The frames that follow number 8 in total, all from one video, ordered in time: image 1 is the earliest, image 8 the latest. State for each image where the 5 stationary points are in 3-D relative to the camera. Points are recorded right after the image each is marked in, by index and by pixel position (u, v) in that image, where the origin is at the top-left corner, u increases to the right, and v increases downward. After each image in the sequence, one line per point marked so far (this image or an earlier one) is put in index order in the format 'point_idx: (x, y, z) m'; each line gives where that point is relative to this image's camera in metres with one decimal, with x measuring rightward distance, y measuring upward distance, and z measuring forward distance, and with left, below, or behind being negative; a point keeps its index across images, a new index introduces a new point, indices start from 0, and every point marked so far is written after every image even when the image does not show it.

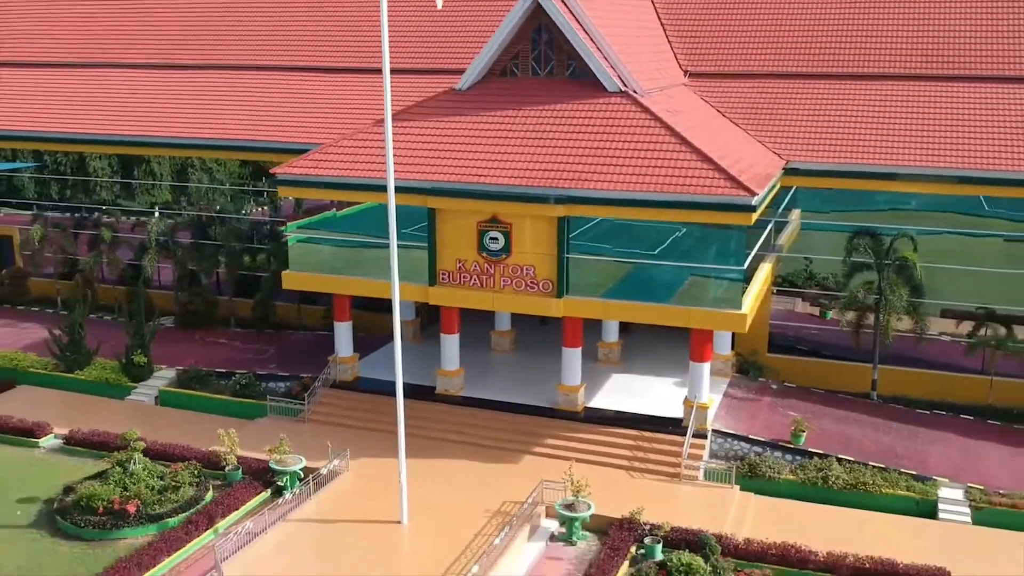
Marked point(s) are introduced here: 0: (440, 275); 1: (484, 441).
0: (-1.4, +0.3, +17.7) m
1: (-0.5, -2.9, +17.1) m
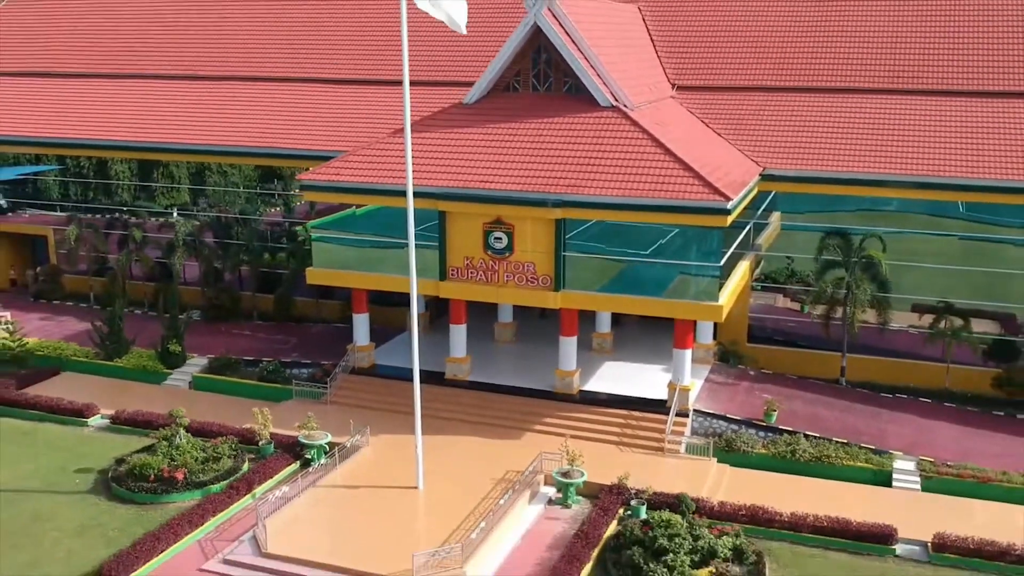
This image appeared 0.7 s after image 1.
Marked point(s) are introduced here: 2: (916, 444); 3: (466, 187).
0: (-1.4, +0.4, +19.7) m
1: (-0.5, -2.8, +19.1) m
2: (+8.5, -3.2, +18.6) m
3: (-1.0, +2.2, +18.9) m
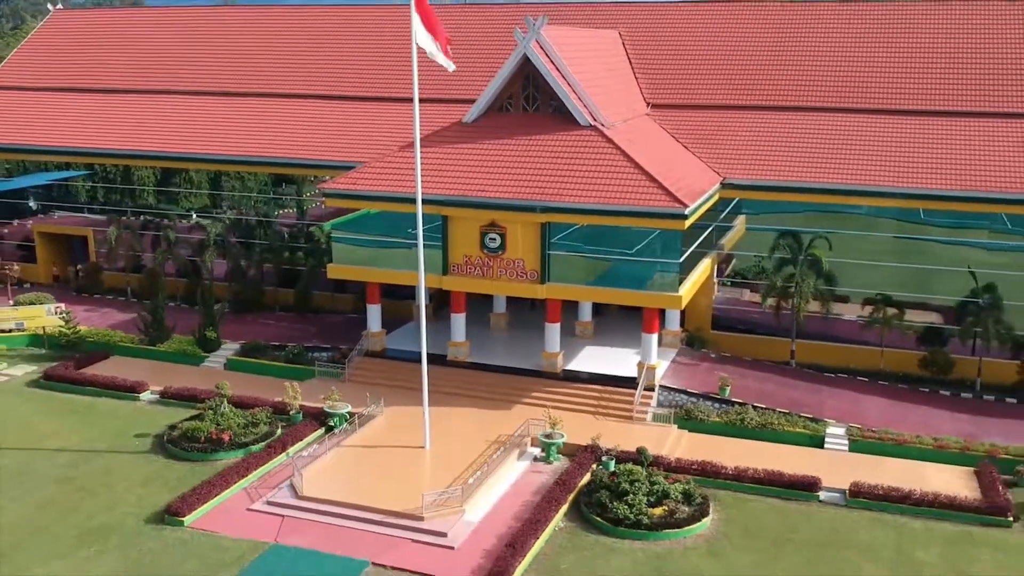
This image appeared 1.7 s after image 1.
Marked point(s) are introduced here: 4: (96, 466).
0: (-1.6, +0.6, +22.9) m
1: (-0.6, -2.7, +22.3) m
2: (+8.3, -3.0, +21.9) m
3: (-1.2, +2.3, +22.1) m
4: (-9.1, -3.9, +19.3) m
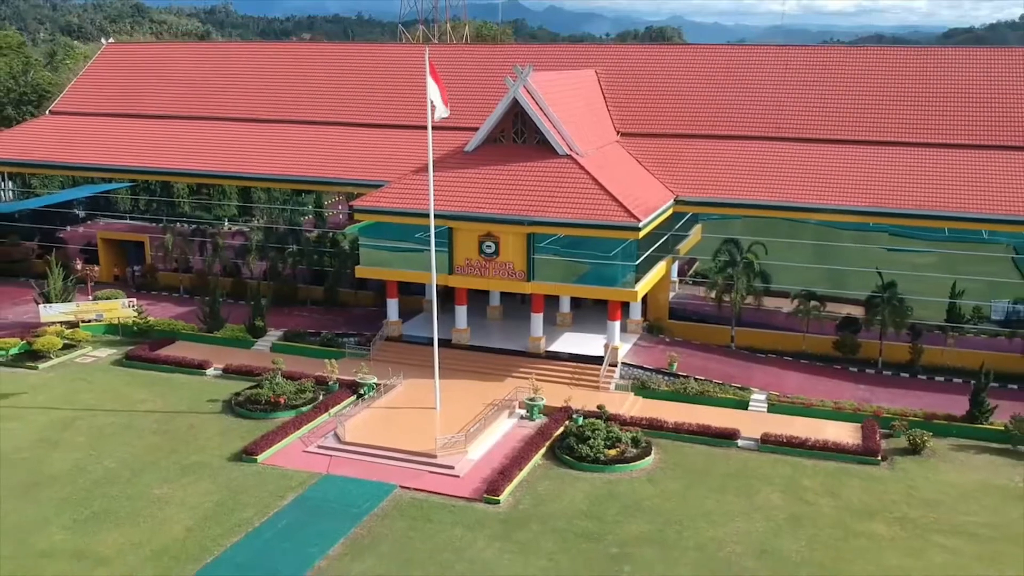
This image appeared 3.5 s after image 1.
0: (-1.8, +0.6, +28.5) m
1: (-0.9, -2.6, +27.9) m
2: (+8.1, -2.9, +27.5) m
3: (-1.4, +2.4, +27.7) m
4: (-9.3, -3.8, +24.9) m
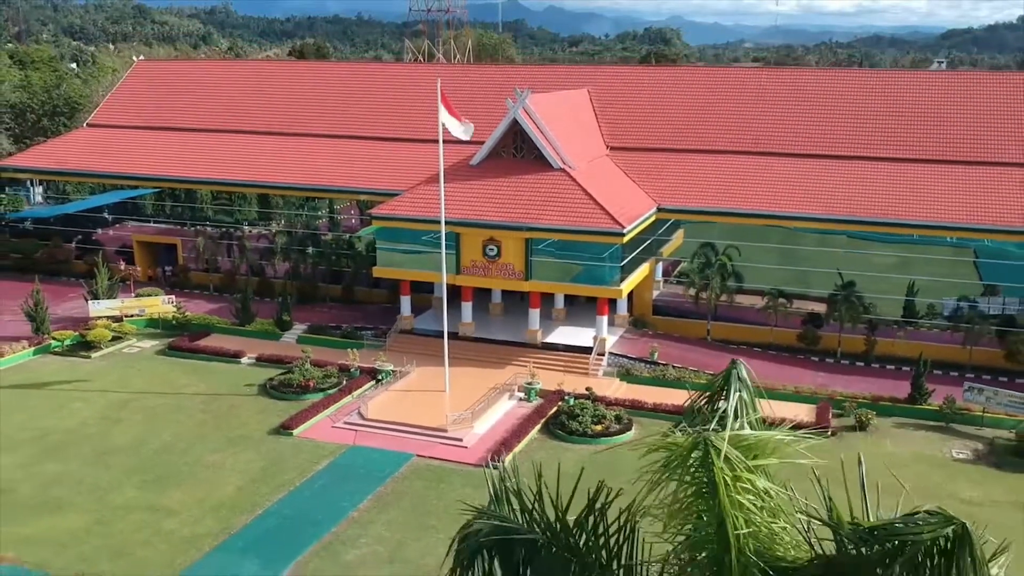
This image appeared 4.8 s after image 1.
0: (-1.8, +0.7, +32.1) m
1: (-0.9, -2.5, +31.5) m
2: (+8.1, -2.9, +31.2) m
3: (-1.4, +2.5, +31.3) m
4: (-9.3, -3.8, +28.5) m
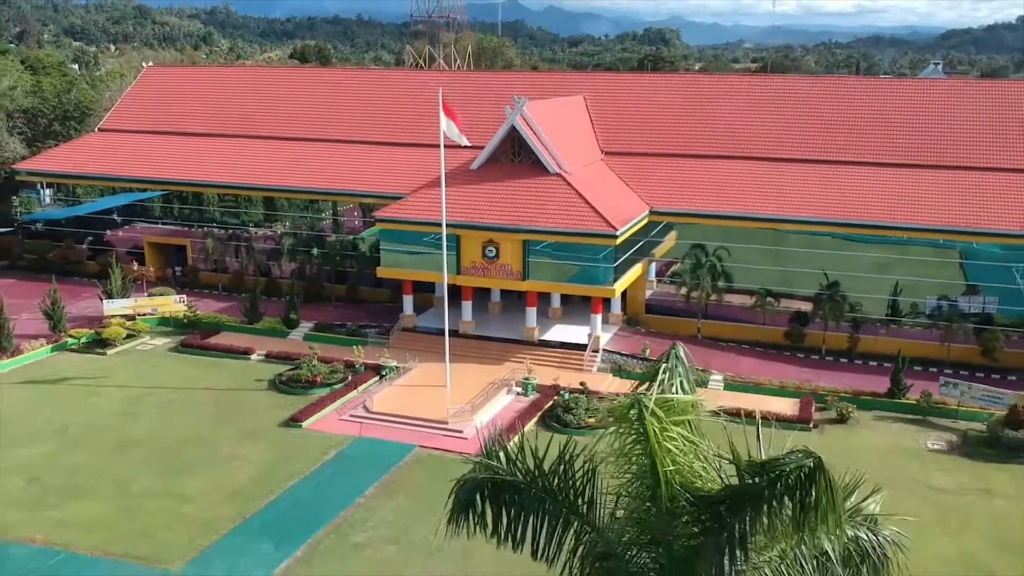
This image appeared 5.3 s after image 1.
0: (-1.9, +0.7, +33.5) m
1: (-1.0, -2.5, +32.9) m
2: (+8.0, -2.9, +32.5) m
3: (-1.5, +2.5, +32.7) m
4: (-9.4, -3.7, +29.9) m
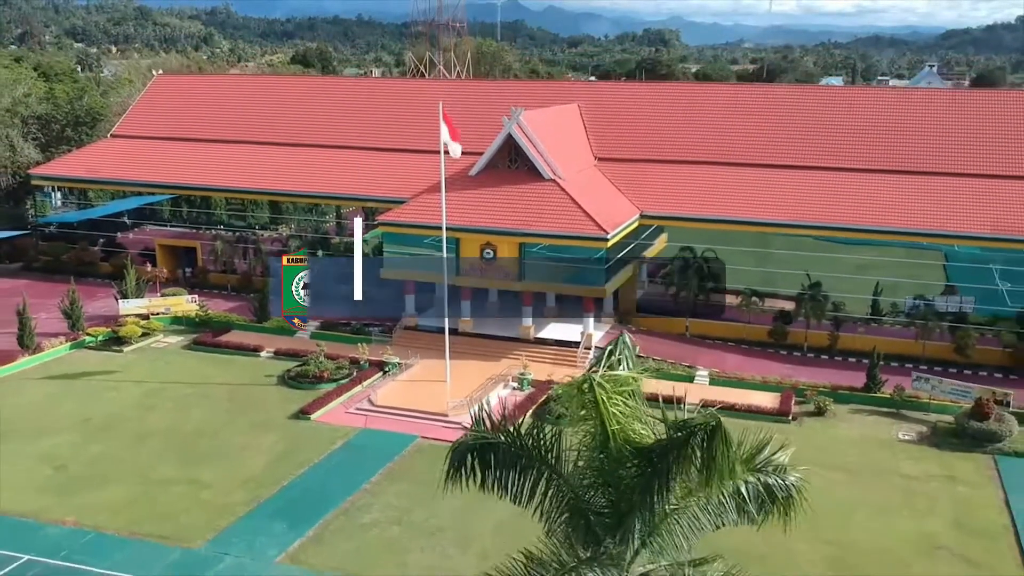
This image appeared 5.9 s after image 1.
0: (-2.0, +0.7, +35.3) m
1: (-1.1, -2.5, +34.7) m
2: (+7.9, -2.9, +34.3) m
3: (-1.6, +2.5, +34.4) m
4: (-9.5, -3.8, +31.6) m
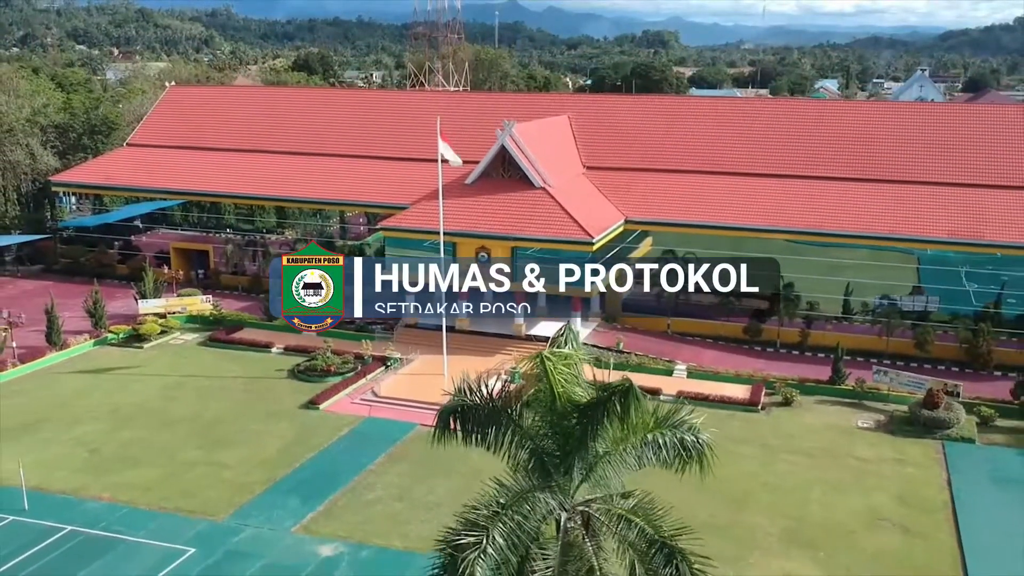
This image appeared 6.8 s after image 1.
0: (-2.3, +0.7, +37.9) m
1: (-1.4, -2.5, +37.3) m
2: (+7.6, -2.9, +36.9) m
3: (-1.9, +2.5, +37.1) m
4: (-9.8, -3.8, +34.3) m
